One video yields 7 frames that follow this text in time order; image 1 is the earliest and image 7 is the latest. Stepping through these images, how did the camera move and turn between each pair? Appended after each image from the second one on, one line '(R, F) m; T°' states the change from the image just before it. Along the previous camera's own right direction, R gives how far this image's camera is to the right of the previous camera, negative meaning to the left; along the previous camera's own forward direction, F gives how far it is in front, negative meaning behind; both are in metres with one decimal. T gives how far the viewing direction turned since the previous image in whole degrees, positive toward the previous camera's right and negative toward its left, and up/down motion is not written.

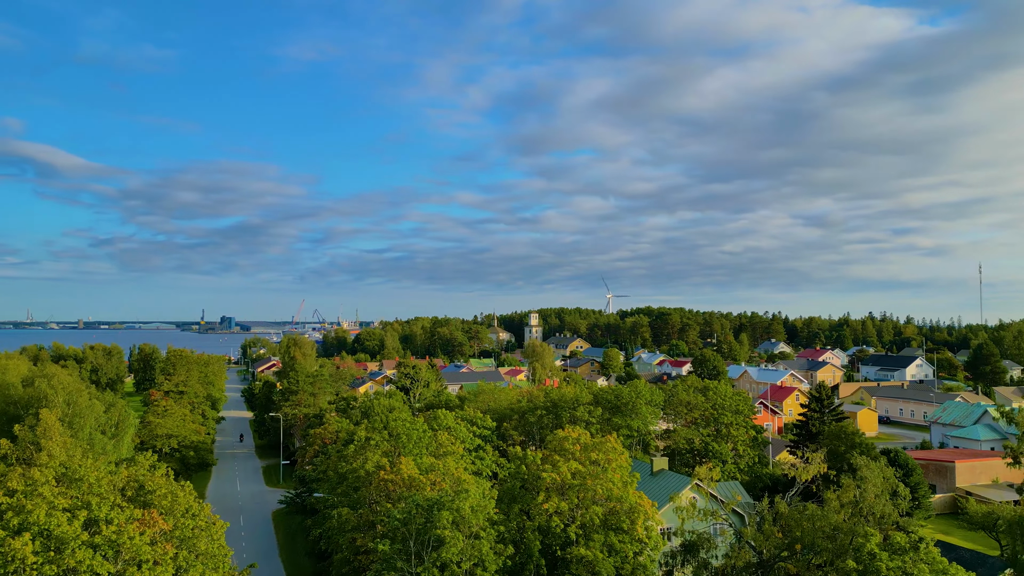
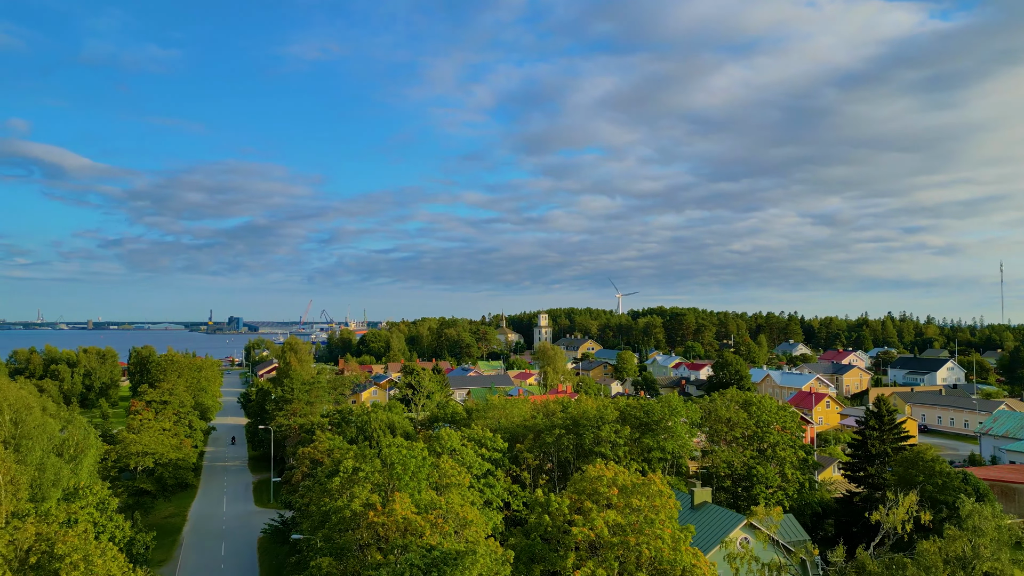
(-0.3, +3.9) m; -1°
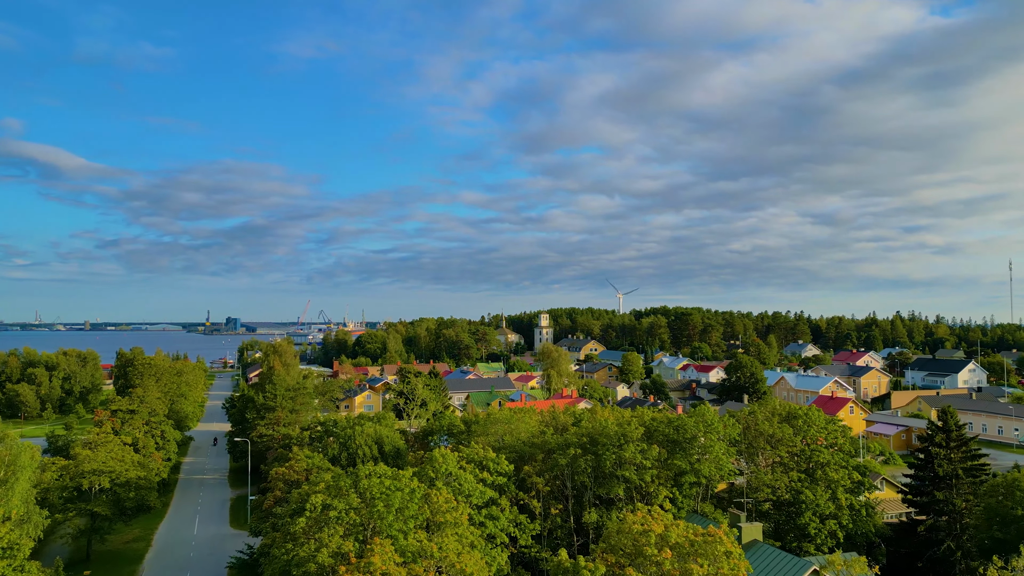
(-0.3, +3.9) m; 0°
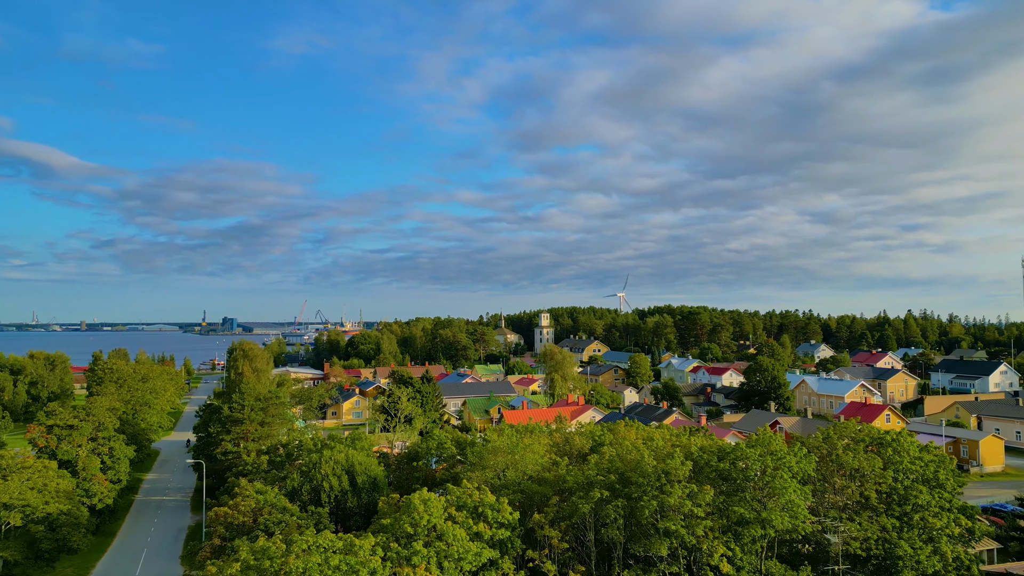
(-0.2, +5.4) m; 0°
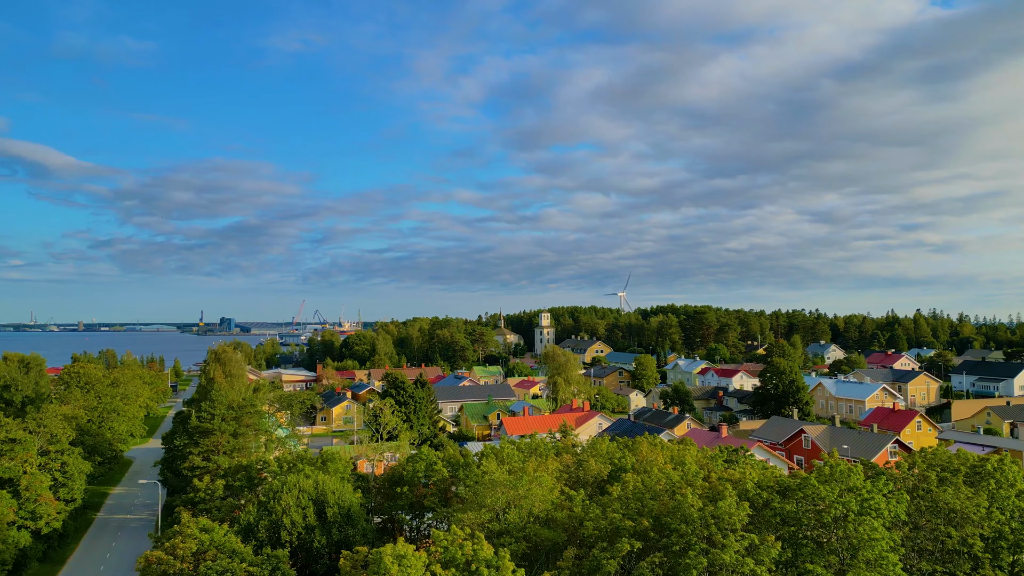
(-0.1, +3.9) m; 0°
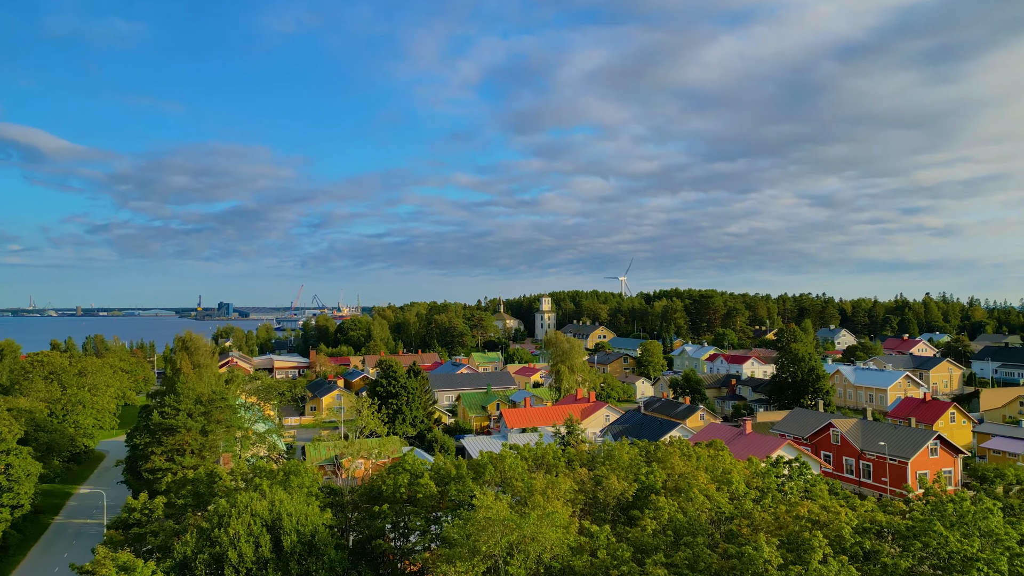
(-0.1, +3.9) m; 0°
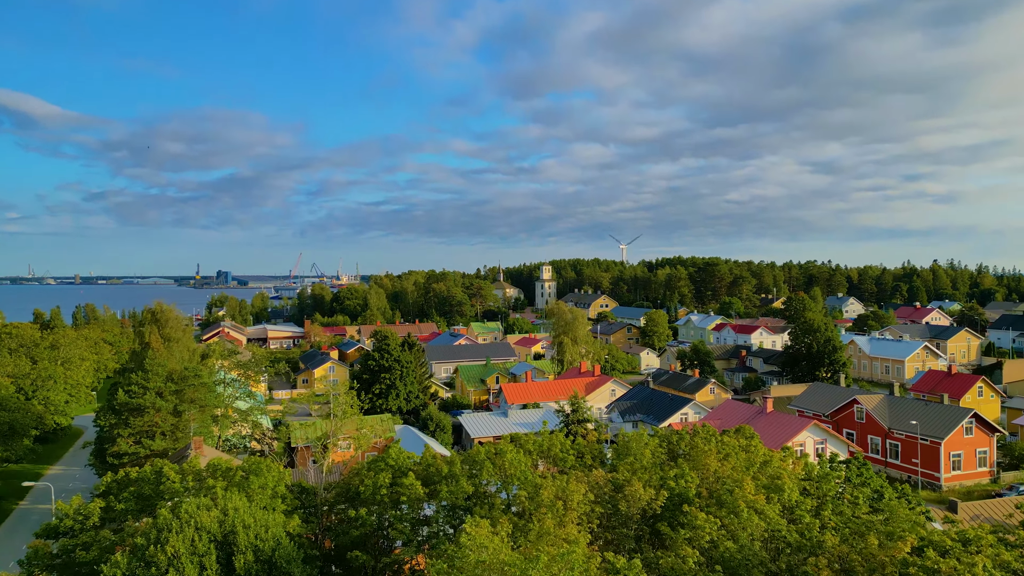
(0.0, +3.0) m; 0°
